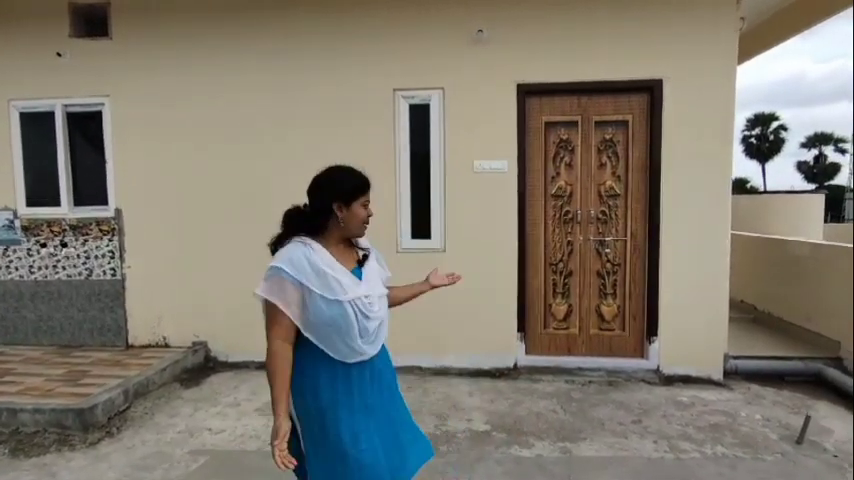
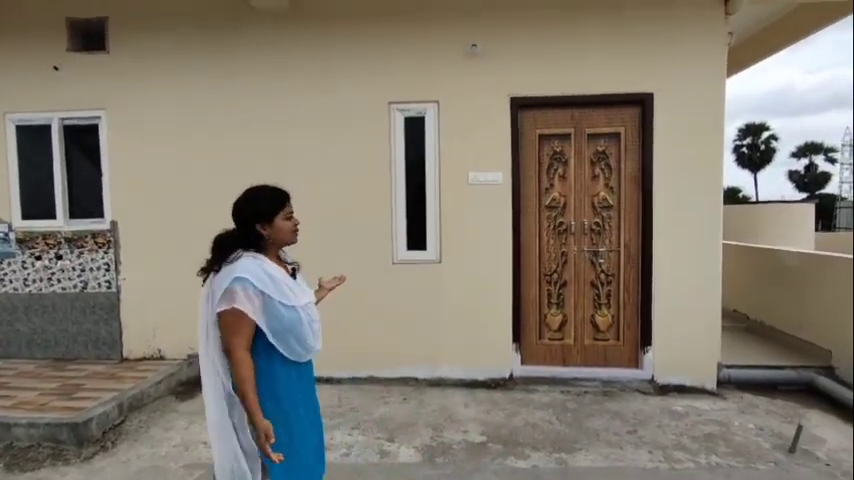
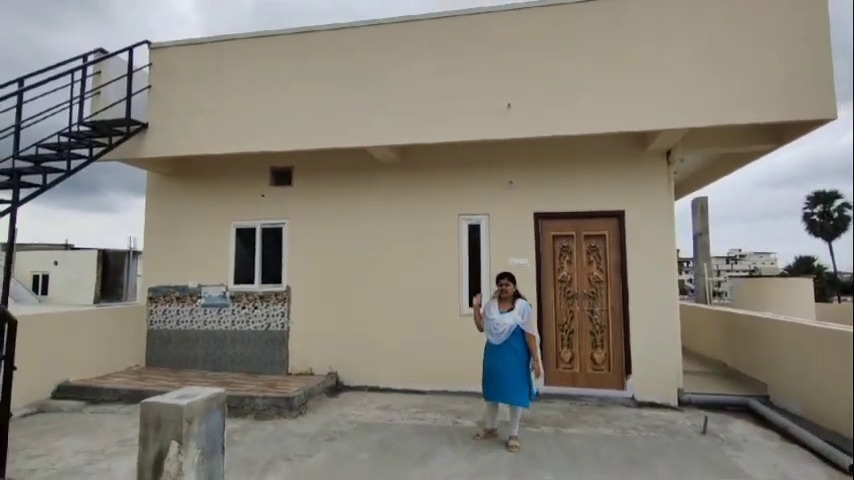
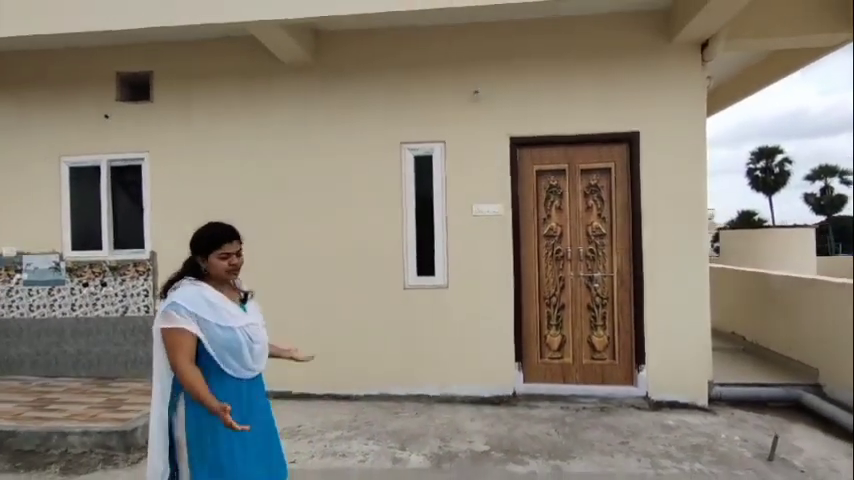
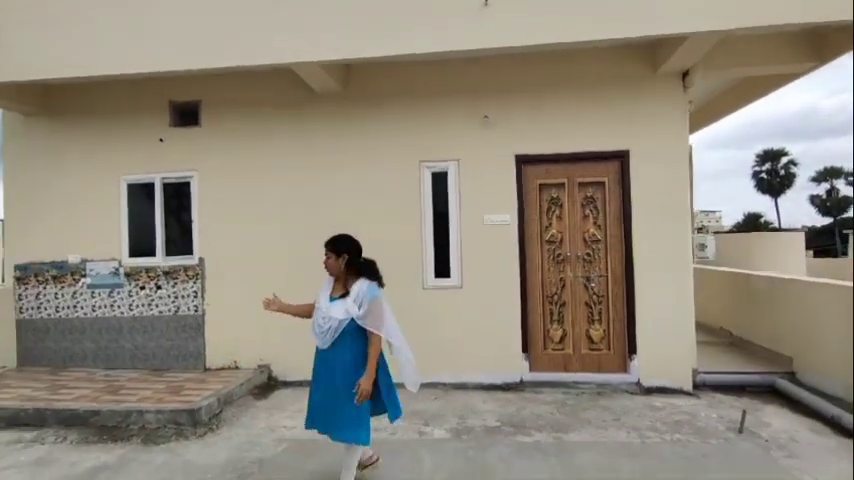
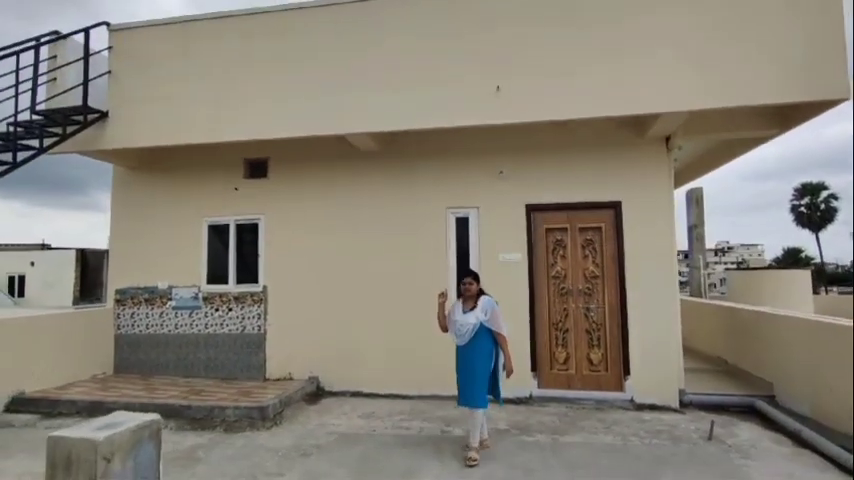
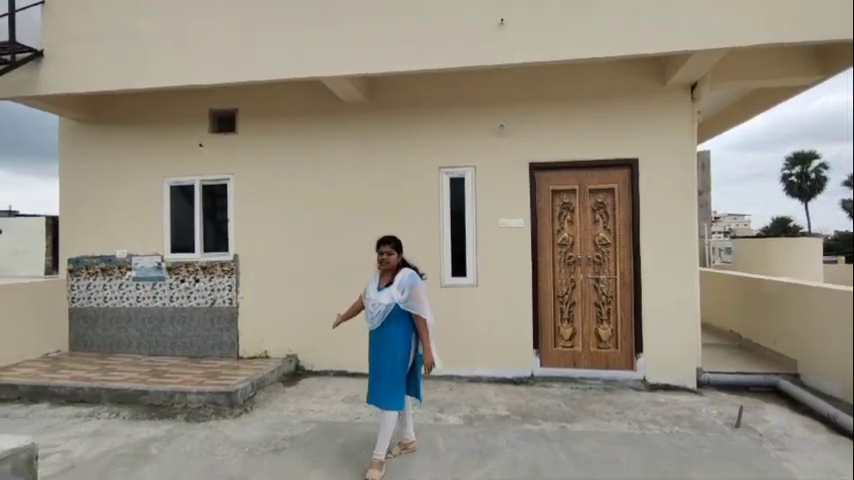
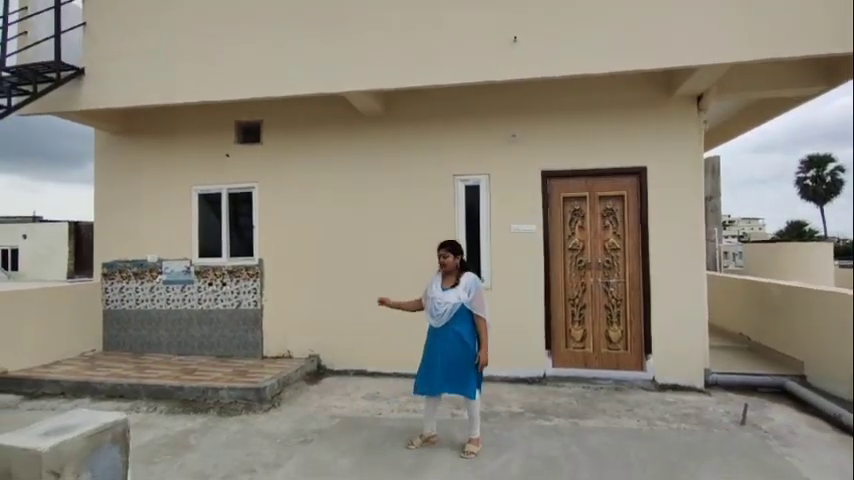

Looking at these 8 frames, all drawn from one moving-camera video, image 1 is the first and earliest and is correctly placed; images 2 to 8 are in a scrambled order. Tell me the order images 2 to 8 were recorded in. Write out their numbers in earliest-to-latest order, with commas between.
2, 4, 5, 7, 8, 6, 3
